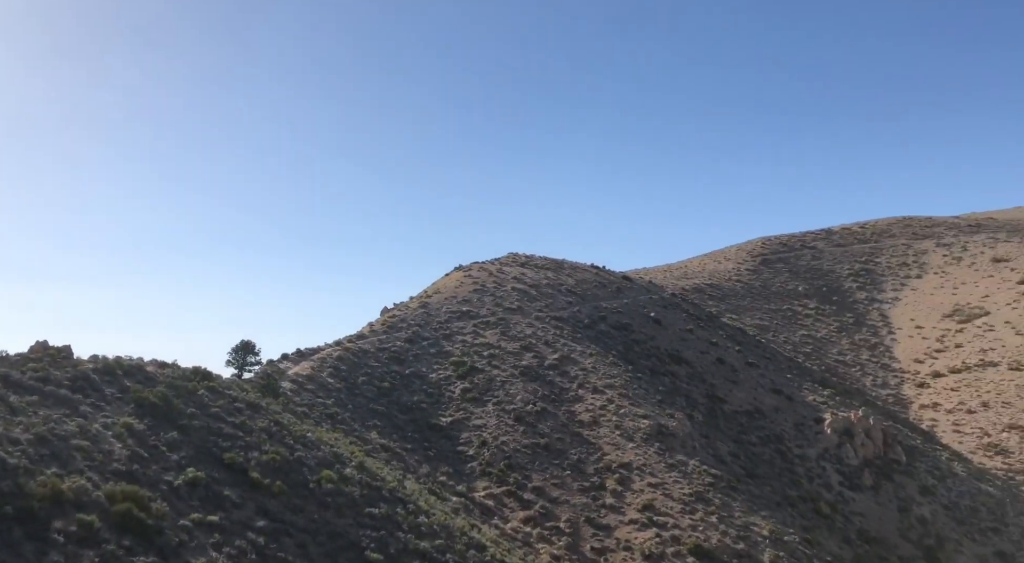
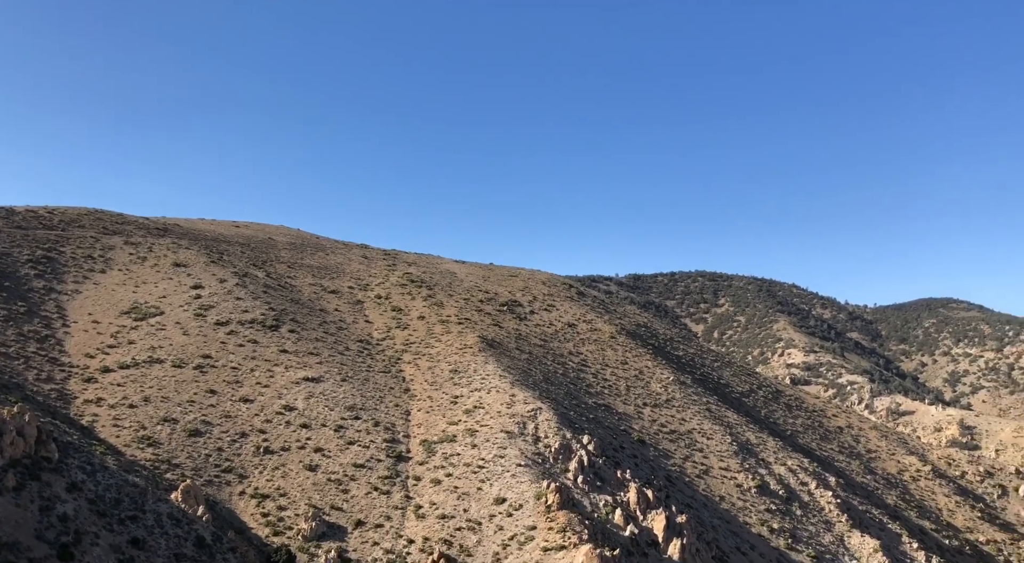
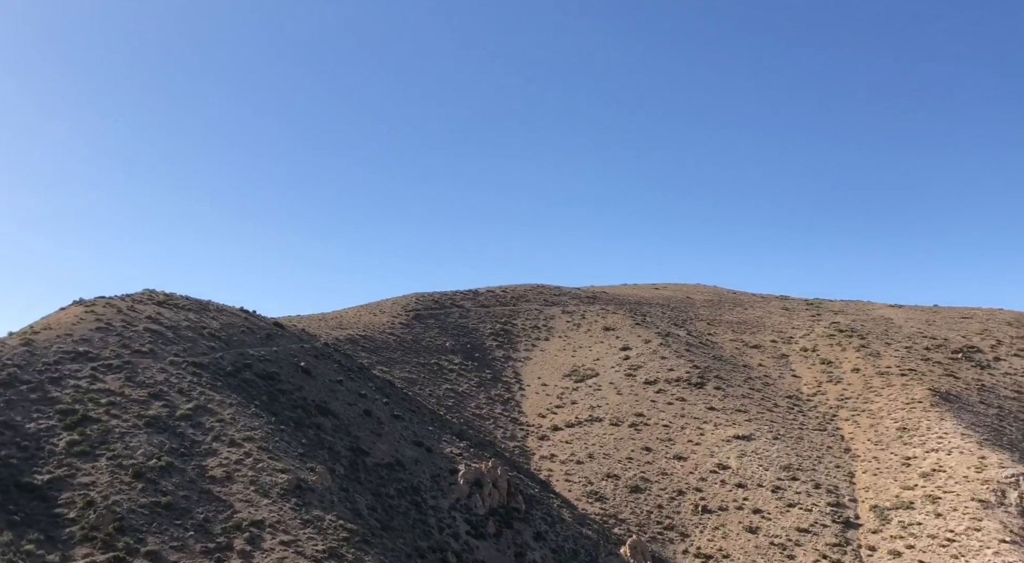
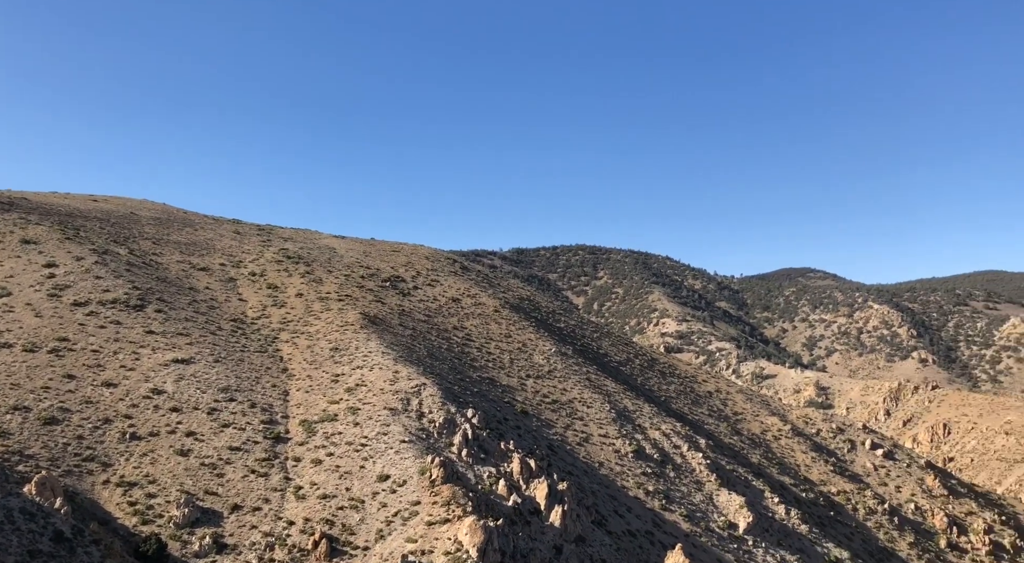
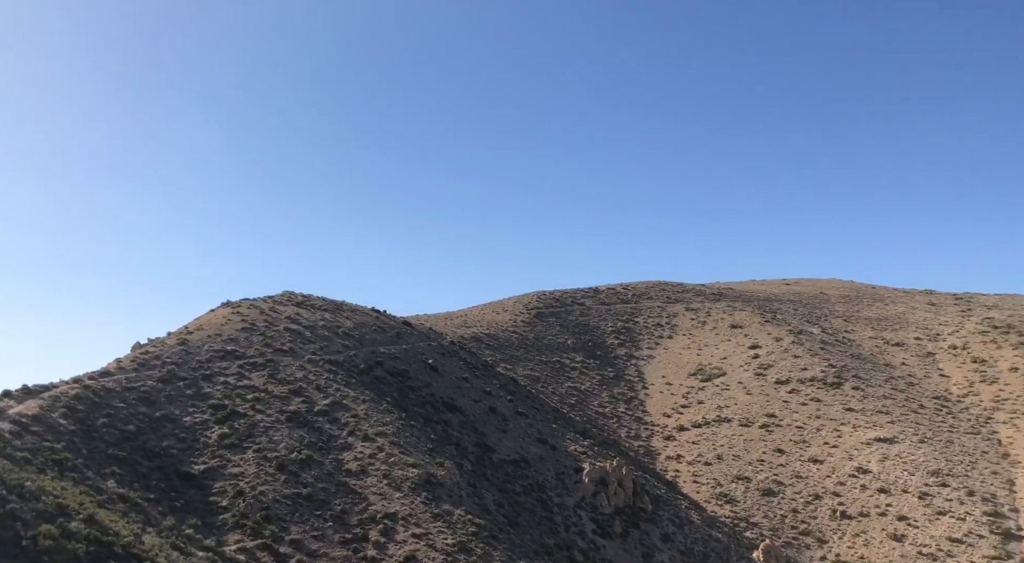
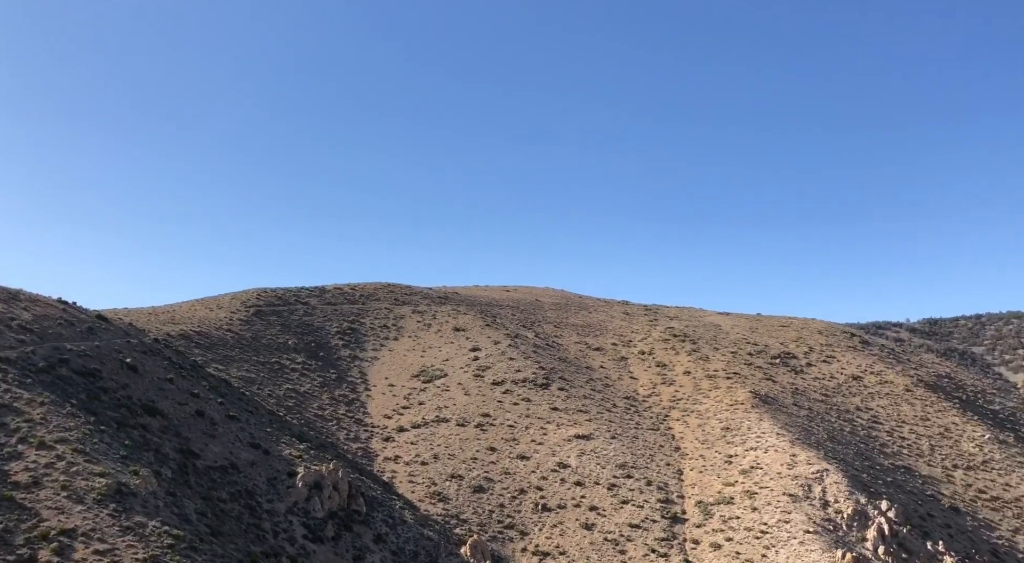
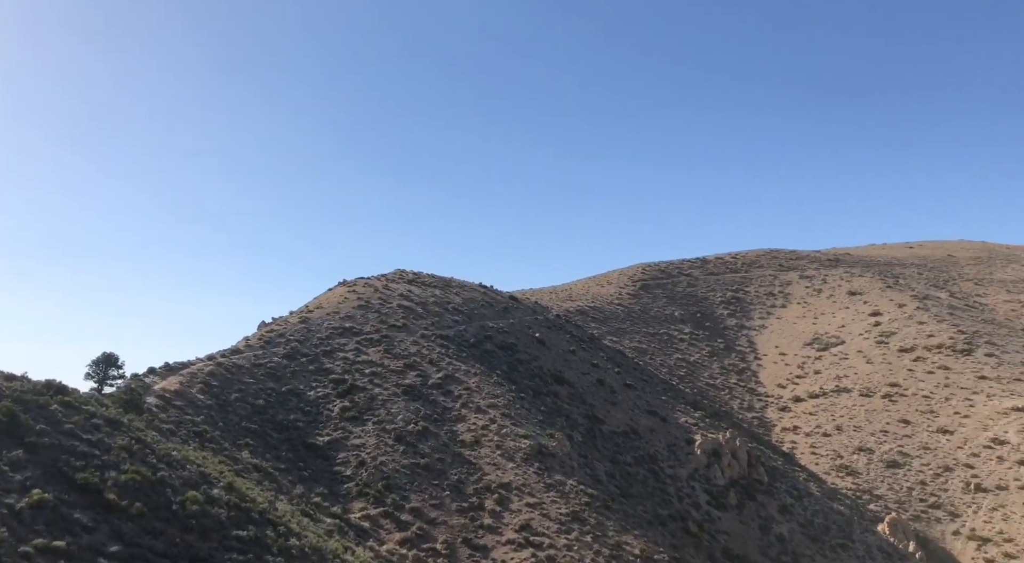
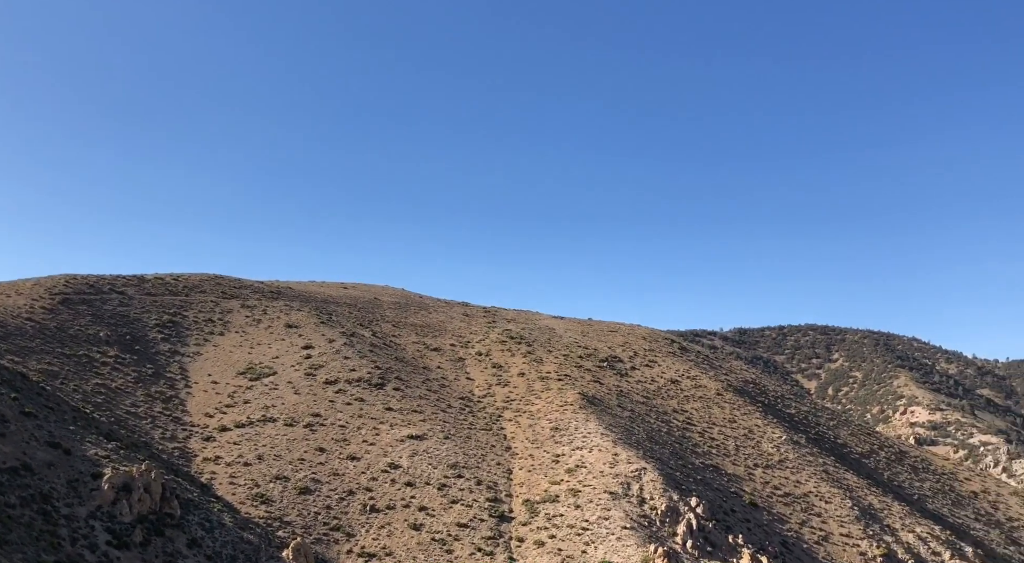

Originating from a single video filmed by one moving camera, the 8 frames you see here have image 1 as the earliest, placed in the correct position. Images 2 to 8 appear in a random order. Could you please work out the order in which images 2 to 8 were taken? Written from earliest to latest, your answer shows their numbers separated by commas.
7, 5, 3, 6, 8, 2, 4
